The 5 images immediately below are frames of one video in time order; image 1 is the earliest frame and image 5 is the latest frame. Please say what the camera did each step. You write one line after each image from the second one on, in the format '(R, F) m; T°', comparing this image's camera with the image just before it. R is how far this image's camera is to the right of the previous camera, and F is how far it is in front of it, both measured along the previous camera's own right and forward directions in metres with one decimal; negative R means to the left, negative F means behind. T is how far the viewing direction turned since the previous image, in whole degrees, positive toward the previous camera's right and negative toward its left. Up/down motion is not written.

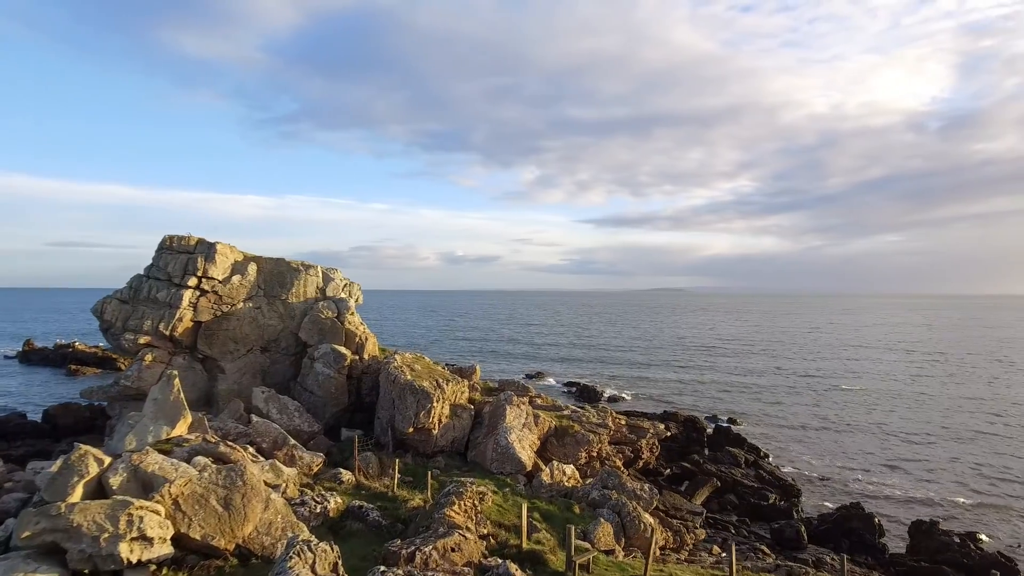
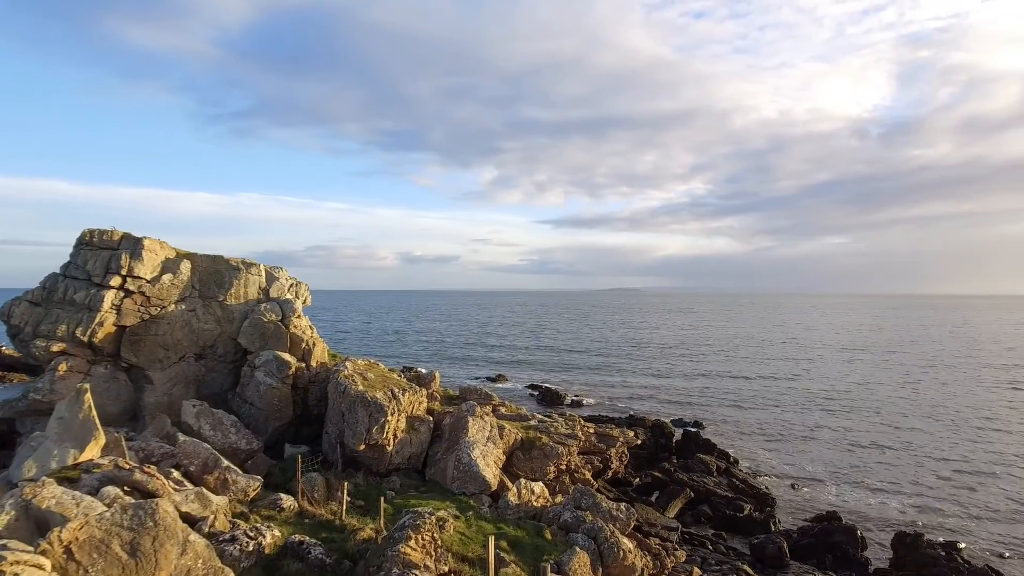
(-0.2, +2.2) m; +4°
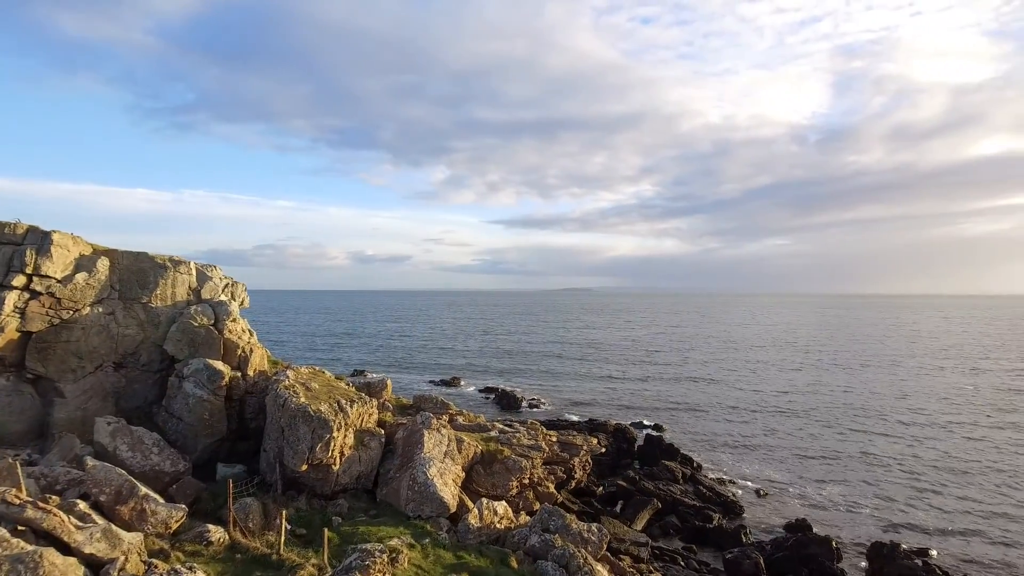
(-0.2, +1.9) m; +5°
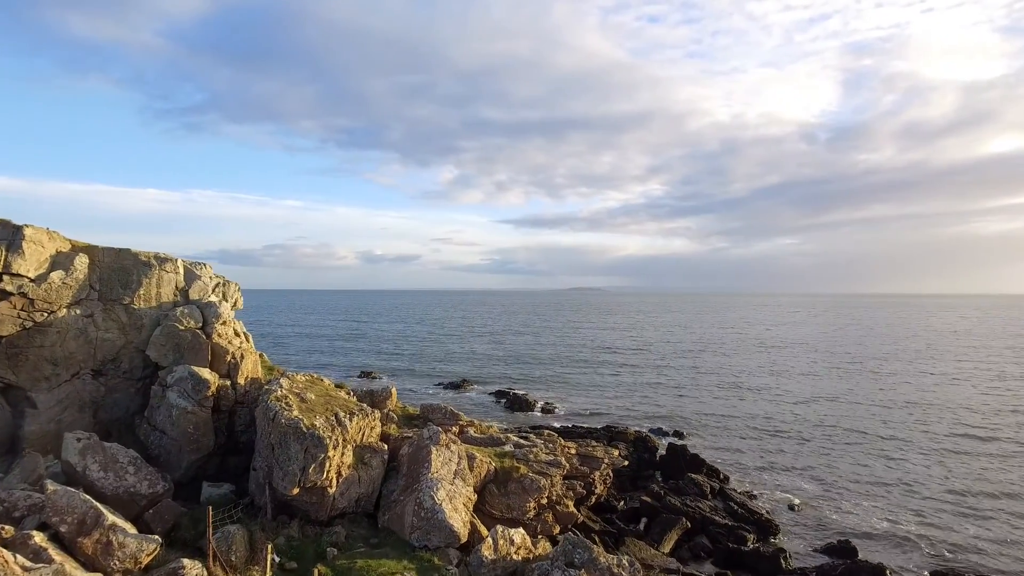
(-0.4, +2.4) m; -1°
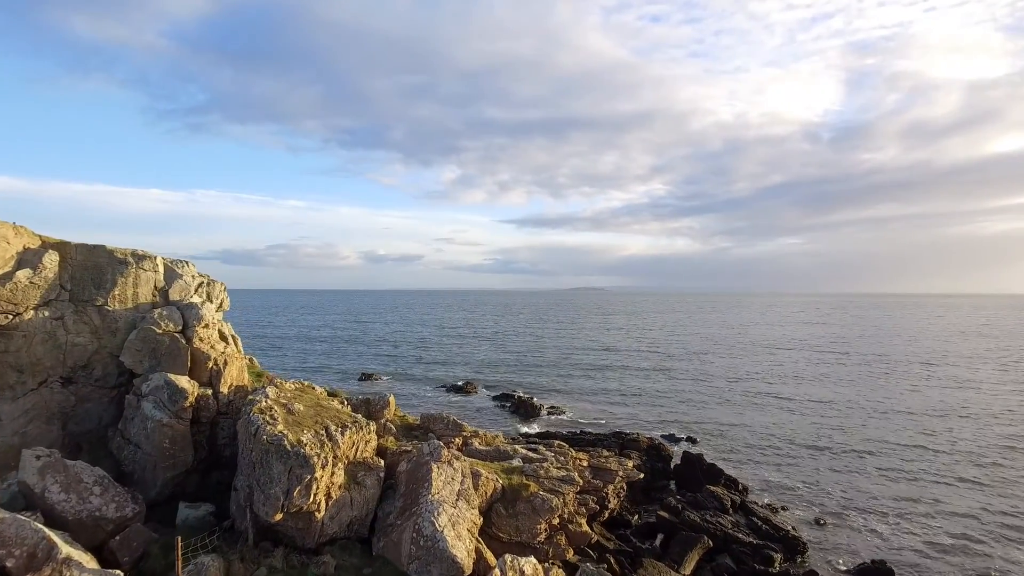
(-0.2, +2.0) m; 0°
